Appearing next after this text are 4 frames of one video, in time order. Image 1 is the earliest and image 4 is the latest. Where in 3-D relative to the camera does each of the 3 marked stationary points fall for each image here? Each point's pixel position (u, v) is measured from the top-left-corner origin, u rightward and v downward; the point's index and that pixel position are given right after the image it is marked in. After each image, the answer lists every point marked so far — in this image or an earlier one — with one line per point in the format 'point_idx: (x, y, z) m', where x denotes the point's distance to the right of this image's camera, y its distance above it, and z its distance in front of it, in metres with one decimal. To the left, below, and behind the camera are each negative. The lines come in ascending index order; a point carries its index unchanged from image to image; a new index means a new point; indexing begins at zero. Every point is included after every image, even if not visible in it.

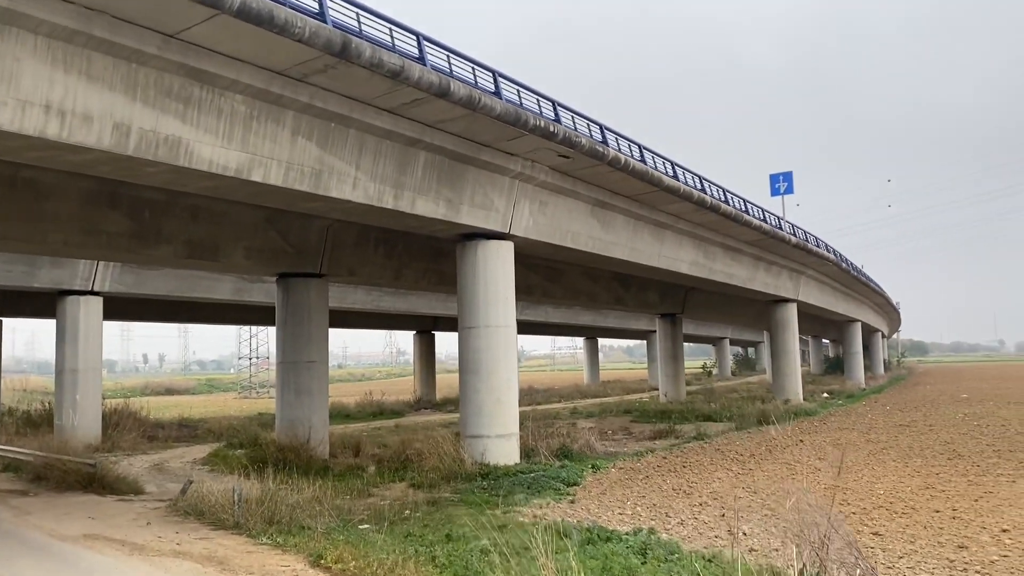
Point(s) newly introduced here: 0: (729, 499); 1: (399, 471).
0: (+3.1, -3.0, +10.5) m
1: (-2.2, -3.5, +14.2) m
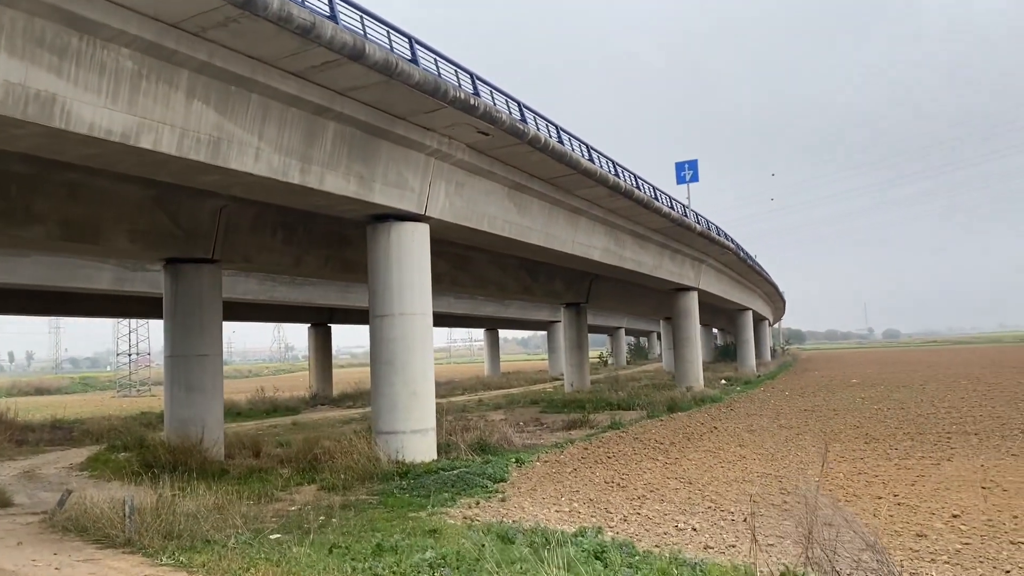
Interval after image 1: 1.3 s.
0: (+2.1, -2.8, +10.2) m
1: (-3.6, -3.2, +13.1) m
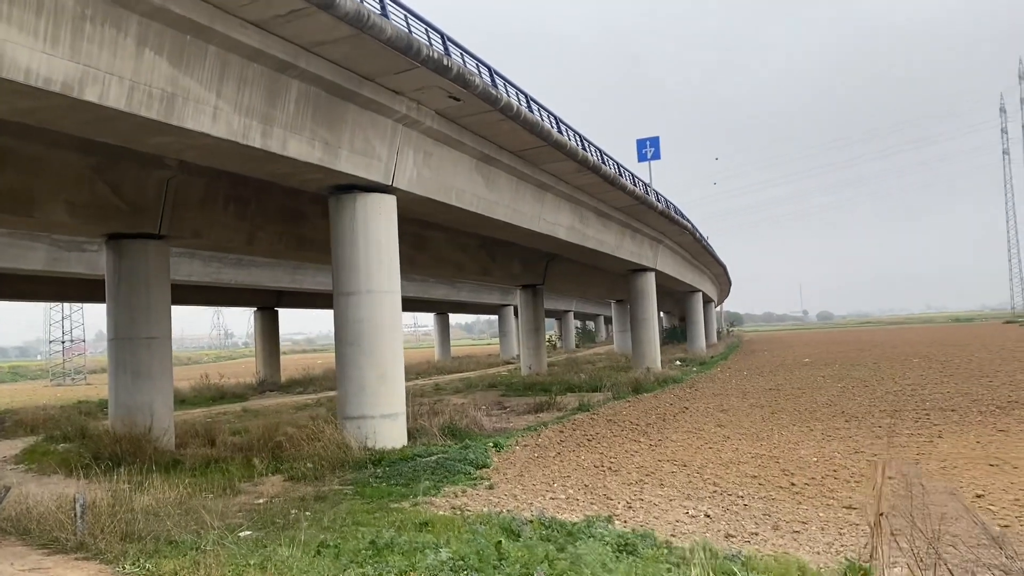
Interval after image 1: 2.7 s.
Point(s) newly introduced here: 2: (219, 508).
0: (+1.9, -2.4, +9.7) m
1: (-4.0, -2.8, +12.2) m
2: (-3.4, -2.6, +8.7) m
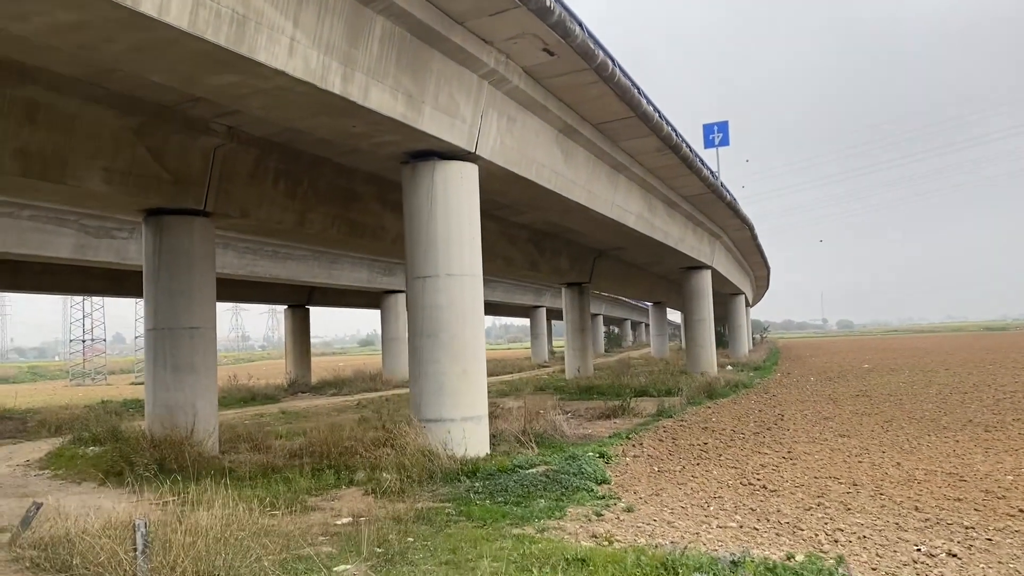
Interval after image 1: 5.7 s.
0: (+3.4, -2.2, +7.8) m
1: (-2.4, -2.5, +10.4) m
2: (-1.9, -2.2, +6.9) m
